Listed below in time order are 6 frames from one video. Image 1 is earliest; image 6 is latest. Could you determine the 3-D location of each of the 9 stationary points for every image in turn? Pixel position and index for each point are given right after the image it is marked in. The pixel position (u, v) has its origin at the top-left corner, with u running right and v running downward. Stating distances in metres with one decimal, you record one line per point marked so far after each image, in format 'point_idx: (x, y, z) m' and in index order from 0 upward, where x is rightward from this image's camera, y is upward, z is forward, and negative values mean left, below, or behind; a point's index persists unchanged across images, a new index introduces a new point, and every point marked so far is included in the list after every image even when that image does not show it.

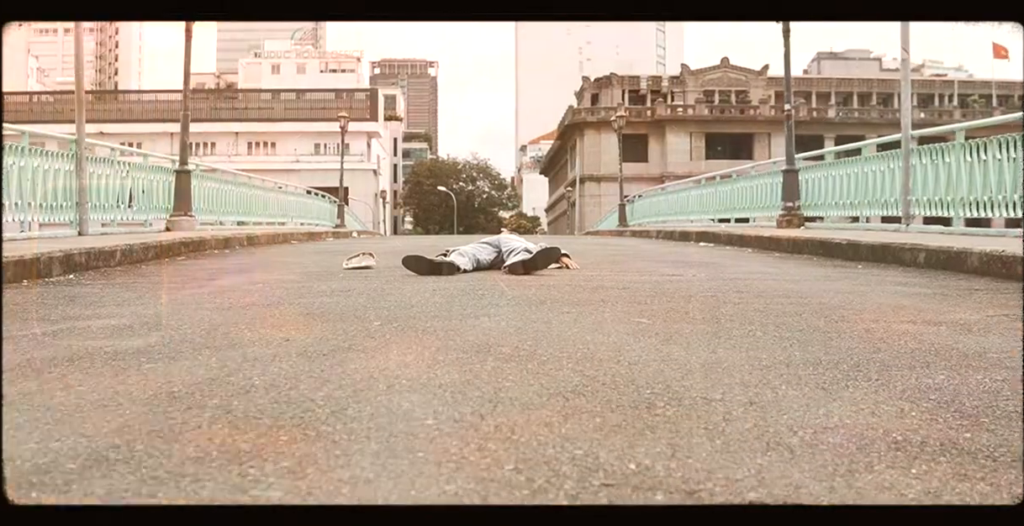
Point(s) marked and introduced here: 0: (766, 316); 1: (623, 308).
0: (+1.3, -0.3, +4.7) m
1: (+0.6, -0.2, +4.7) m
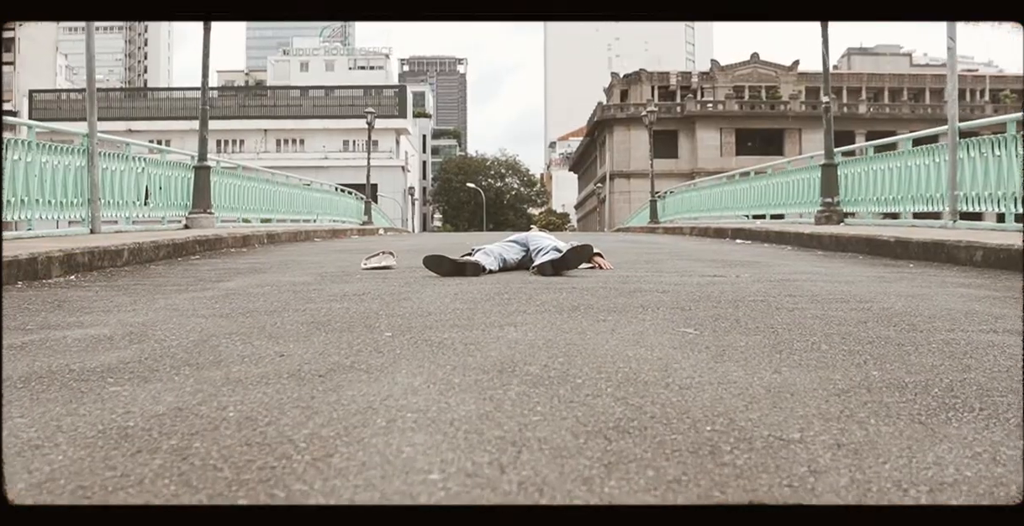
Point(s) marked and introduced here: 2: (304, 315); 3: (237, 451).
0: (+1.5, -0.3, +4.2) m
1: (+0.7, -0.2, +4.2) m
2: (-1.0, -0.2, +4.3) m
3: (-0.6, -0.4, +1.9) m
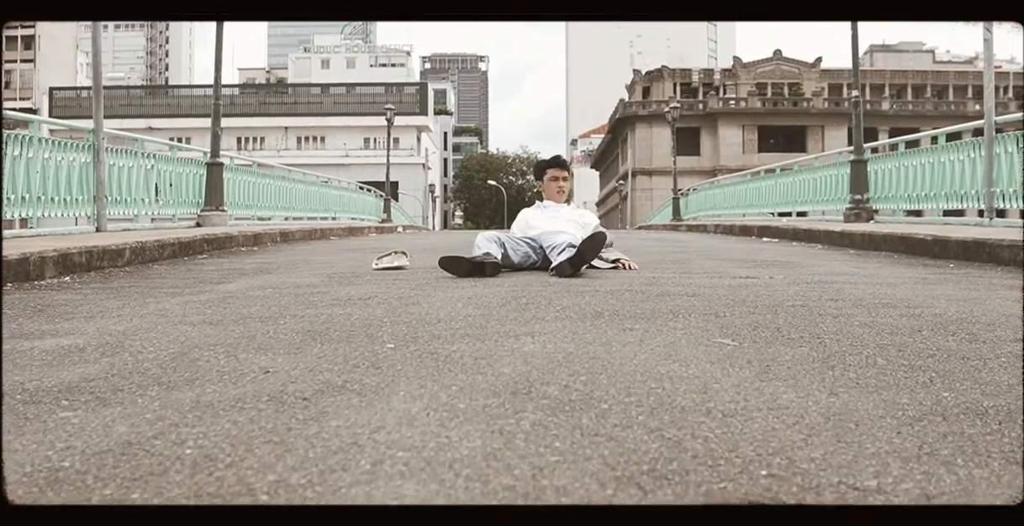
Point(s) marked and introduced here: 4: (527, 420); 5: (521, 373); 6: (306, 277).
0: (+1.5, -0.3, +3.7) m
1: (+0.8, -0.3, +3.8) m
2: (-0.9, -0.3, +3.9) m
3: (-0.6, -0.4, +1.6) m
4: (0.0, -0.4, +2.2) m
5: (0.0, -0.3, +2.8) m
6: (-1.4, -0.1, +6.3) m
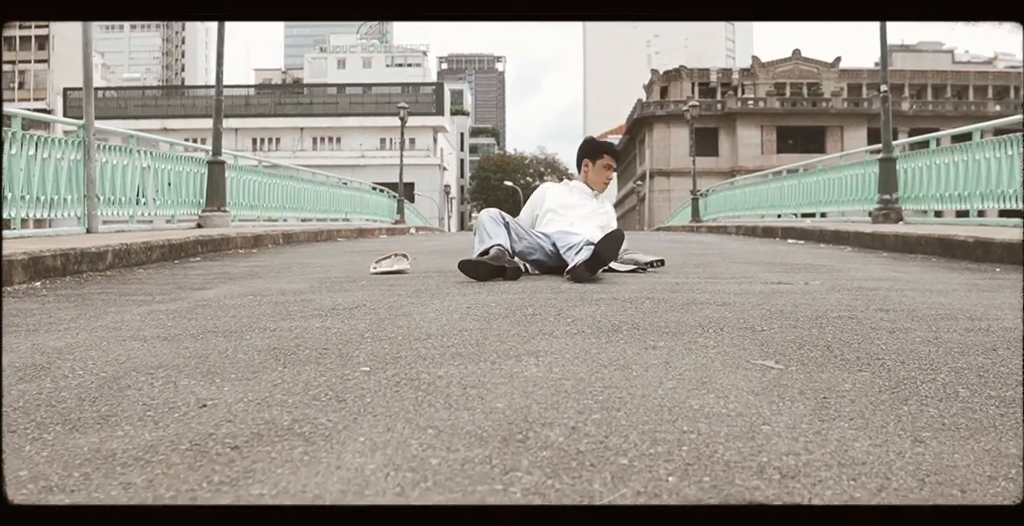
0: (+1.5, -0.3, +3.2) m
1: (+0.8, -0.3, +3.2) m
2: (-0.9, -0.3, +3.4) m
3: (-0.6, -0.4, +1.0) m
4: (0.0, -0.4, +1.6) m
5: (0.0, -0.4, +2.2) m
6: (-1.4, -0.1, +5.8) m
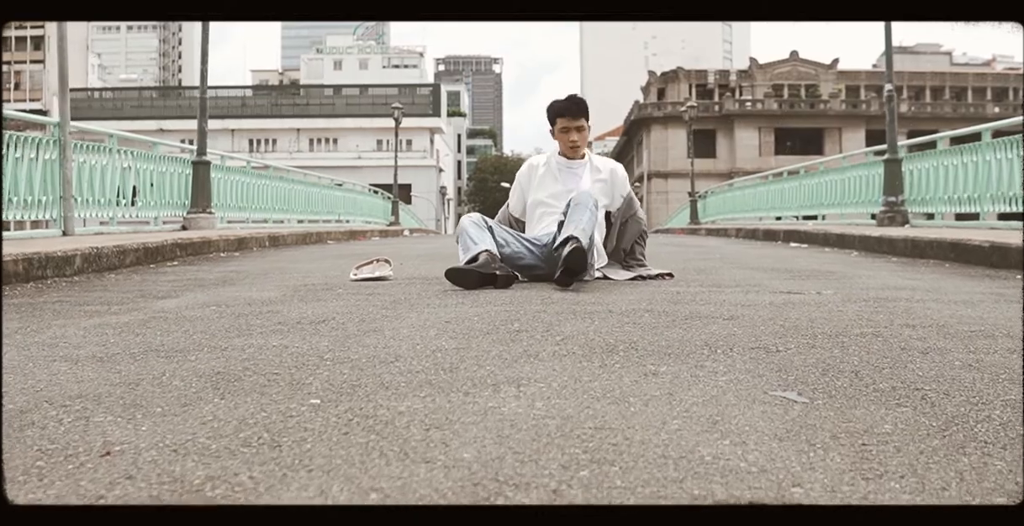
0: (+1.5, -0.4, +2.7) m
1: (+0.7, -0.3, +2.8) m
2: (-1.0, -0.3, +3.0) m
3: (-0.7, -0.5, +0.6) m
4: (-0.1, -0.4, +1.2) m
5: (0.0, -0.4, +1.8) m
6: (-1.5, -0.2, +5.4) m
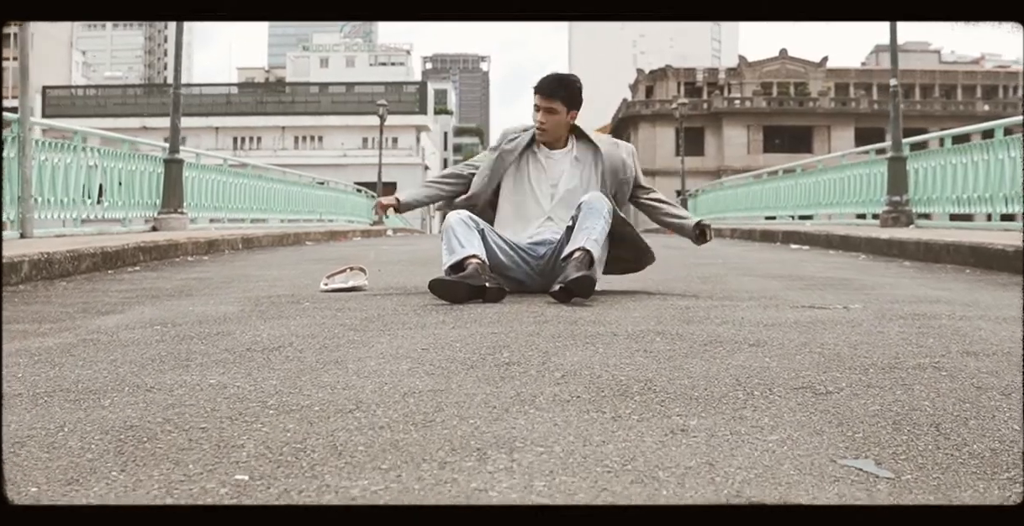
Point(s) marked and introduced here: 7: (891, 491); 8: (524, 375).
0: (+1.4, -0.4, +2.2) m
1: (+0.7, -0.4, +2.2) m
2: (-1.0, -0.4, +2.4) m
3: (-0.7, -0.5, 0.0) m
4: (-0.1, -0.5, +0.6) m
5: (-0.1, -0.5, +1.2) m
6: (-1.5, -0.2, +4.8) m
7: (+0.7, -0.4, +1.7) m
8: (0.0, -0.3, +2.6) m
